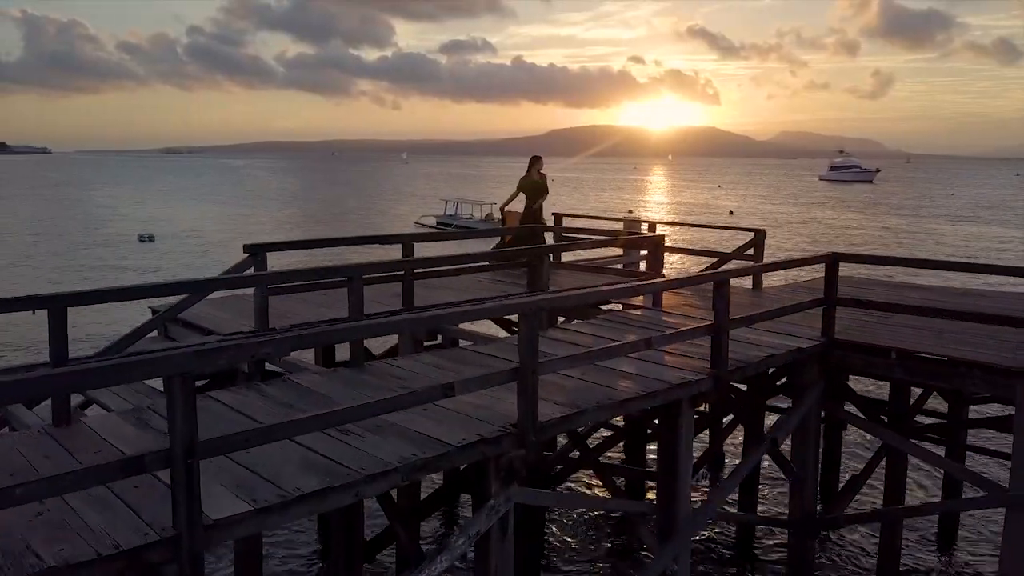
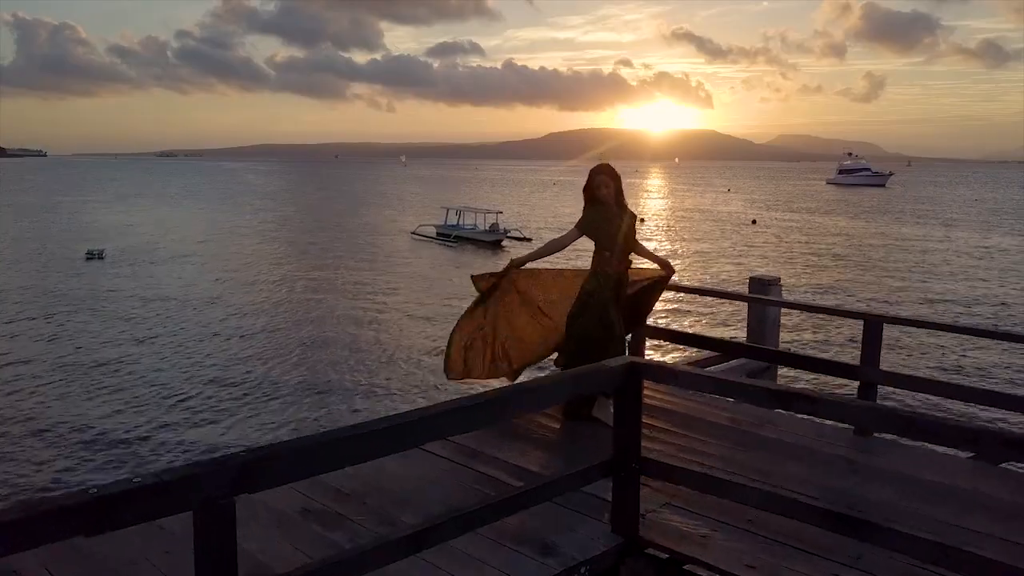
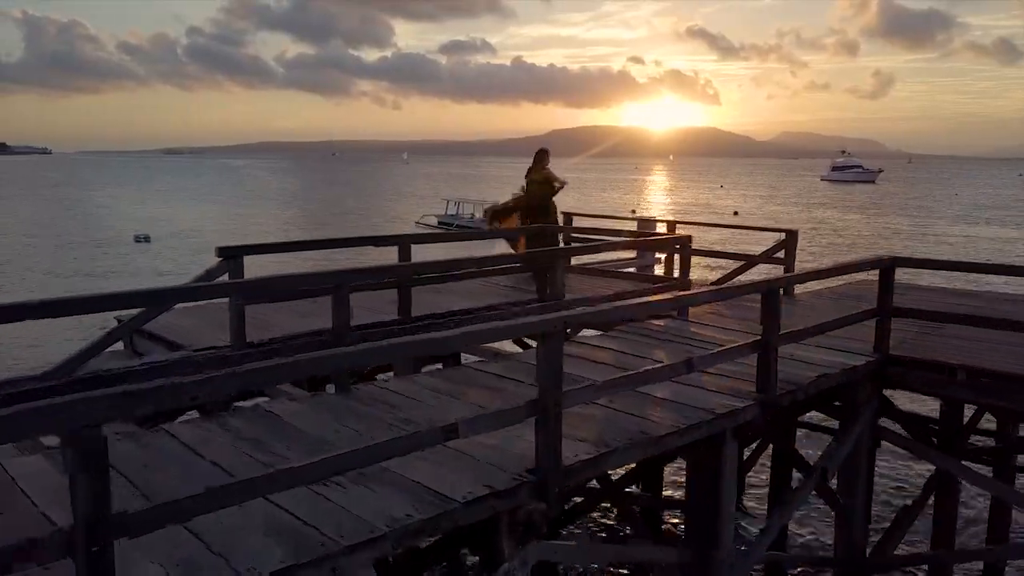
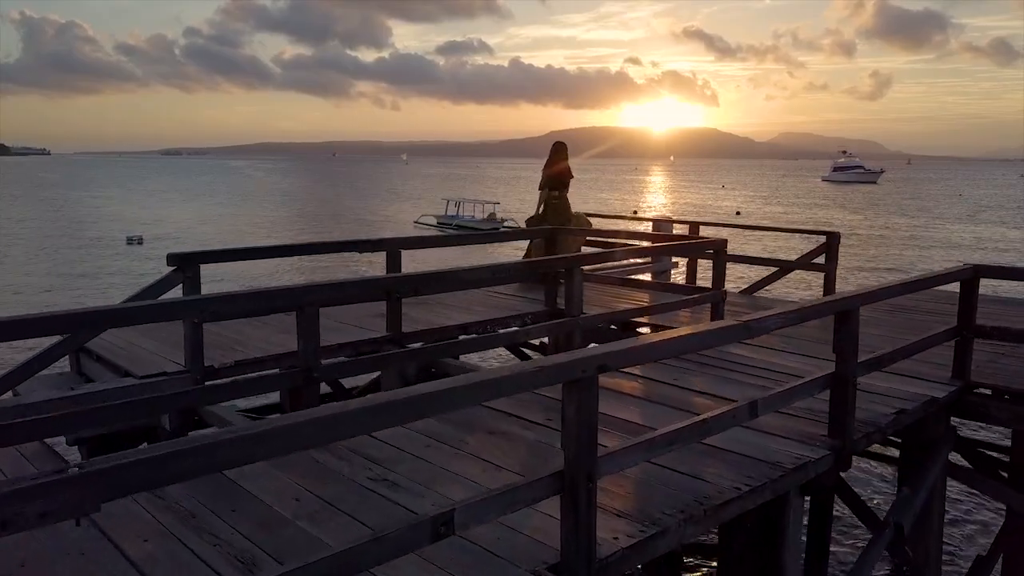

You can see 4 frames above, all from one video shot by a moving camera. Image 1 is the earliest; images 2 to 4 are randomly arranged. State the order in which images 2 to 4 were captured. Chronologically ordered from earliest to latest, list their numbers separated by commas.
3, 4, 2
